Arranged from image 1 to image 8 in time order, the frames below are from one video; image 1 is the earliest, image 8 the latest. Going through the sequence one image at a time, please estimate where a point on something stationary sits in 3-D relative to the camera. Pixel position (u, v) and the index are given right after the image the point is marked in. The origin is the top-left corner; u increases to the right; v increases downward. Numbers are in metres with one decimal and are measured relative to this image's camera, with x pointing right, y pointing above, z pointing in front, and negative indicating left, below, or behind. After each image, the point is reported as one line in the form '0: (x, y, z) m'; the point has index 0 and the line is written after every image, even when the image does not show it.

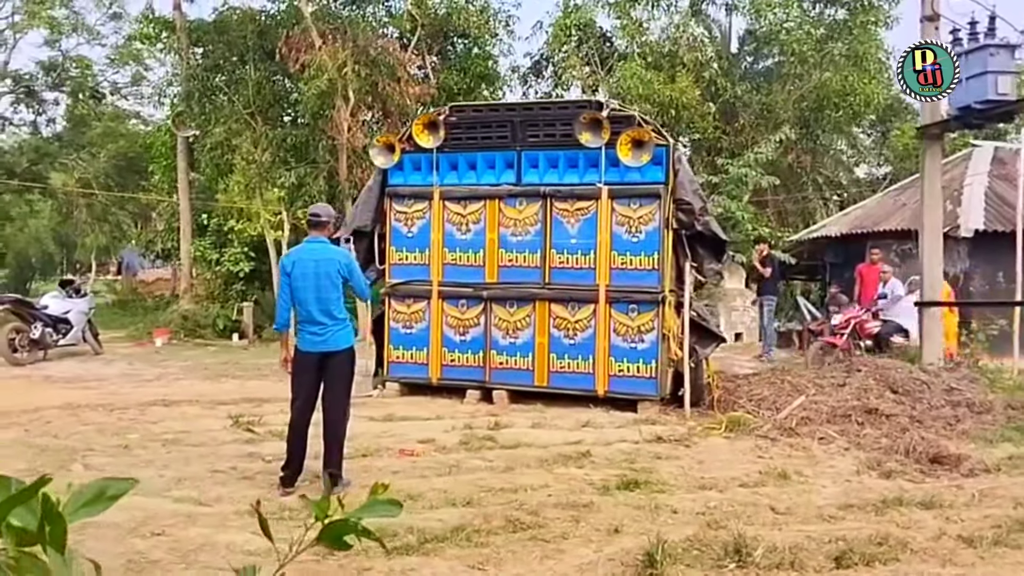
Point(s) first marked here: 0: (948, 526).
0: (+2.4, -1.3, +5.5) m
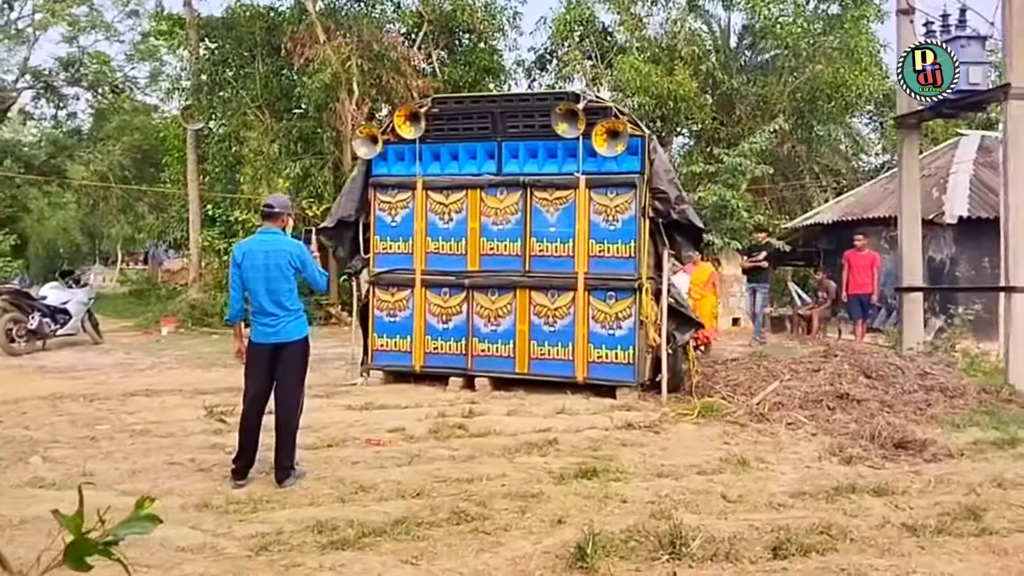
0: (+2.1, -1.2, +5.5) m
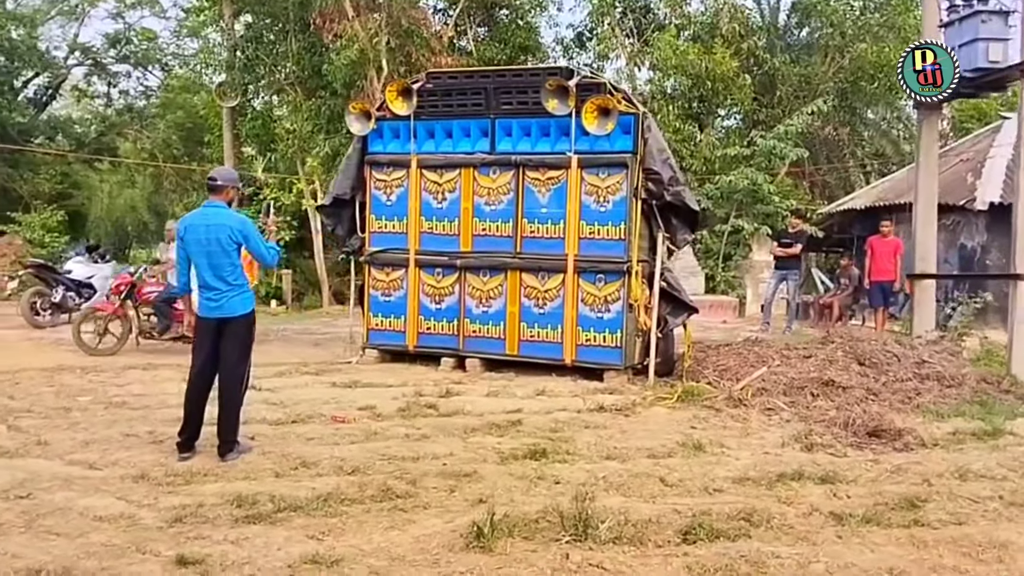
0: (+1.7, -1.1, +5.3) m
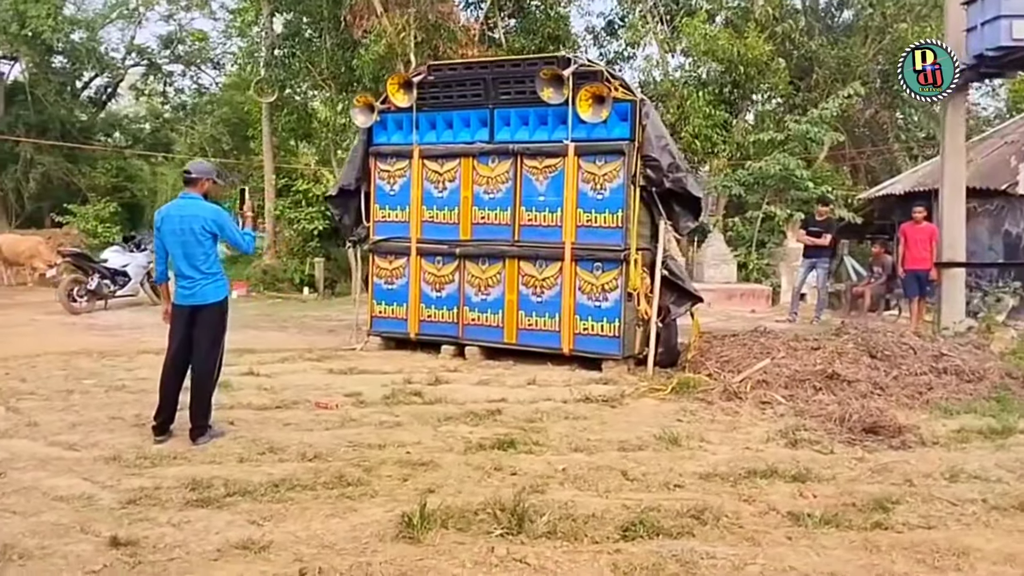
0: (+1.4, -1.1, +5.1) m
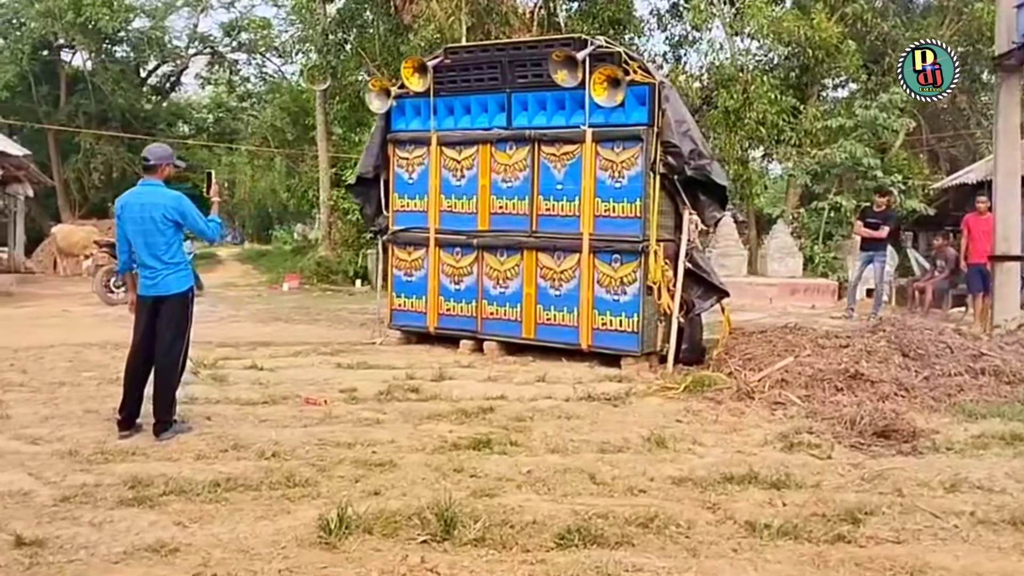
0: (+1.1, -1.1, +4.8) m
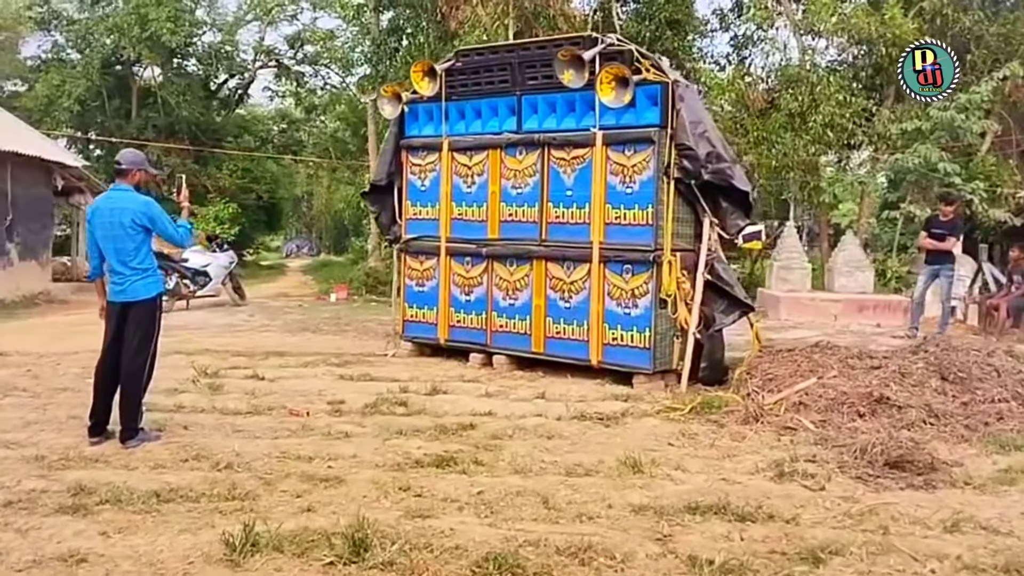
0: (+0.8, -1.1, +4.4) m
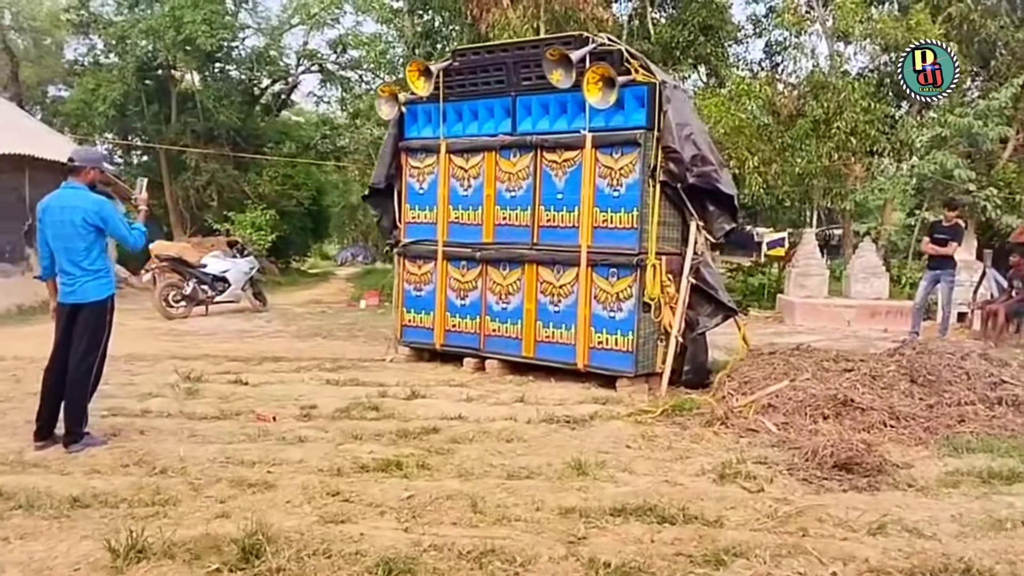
0: (+0.4, -1.1, +4.1) m
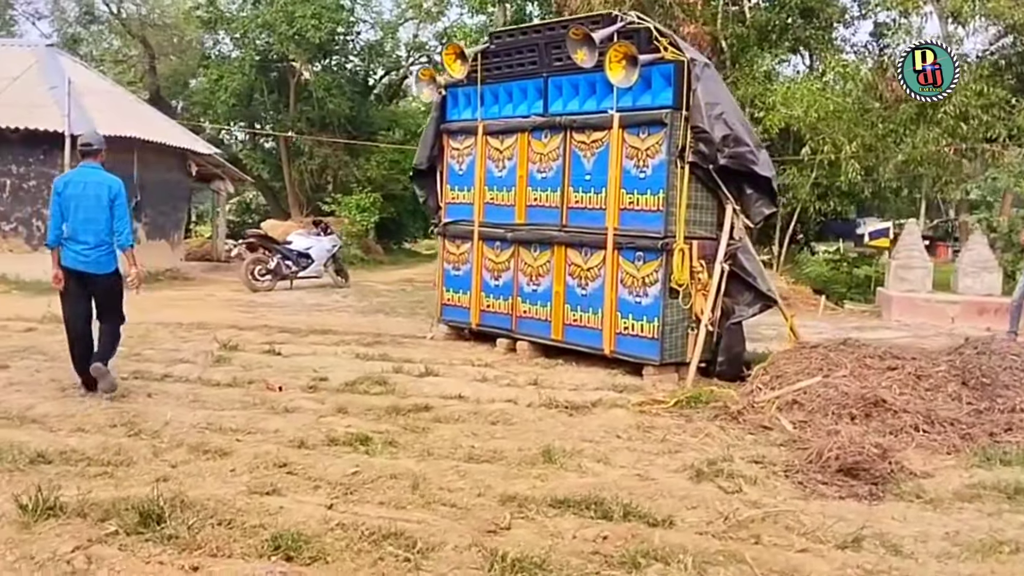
0: (+0.1, -1.0, +3.8) m
